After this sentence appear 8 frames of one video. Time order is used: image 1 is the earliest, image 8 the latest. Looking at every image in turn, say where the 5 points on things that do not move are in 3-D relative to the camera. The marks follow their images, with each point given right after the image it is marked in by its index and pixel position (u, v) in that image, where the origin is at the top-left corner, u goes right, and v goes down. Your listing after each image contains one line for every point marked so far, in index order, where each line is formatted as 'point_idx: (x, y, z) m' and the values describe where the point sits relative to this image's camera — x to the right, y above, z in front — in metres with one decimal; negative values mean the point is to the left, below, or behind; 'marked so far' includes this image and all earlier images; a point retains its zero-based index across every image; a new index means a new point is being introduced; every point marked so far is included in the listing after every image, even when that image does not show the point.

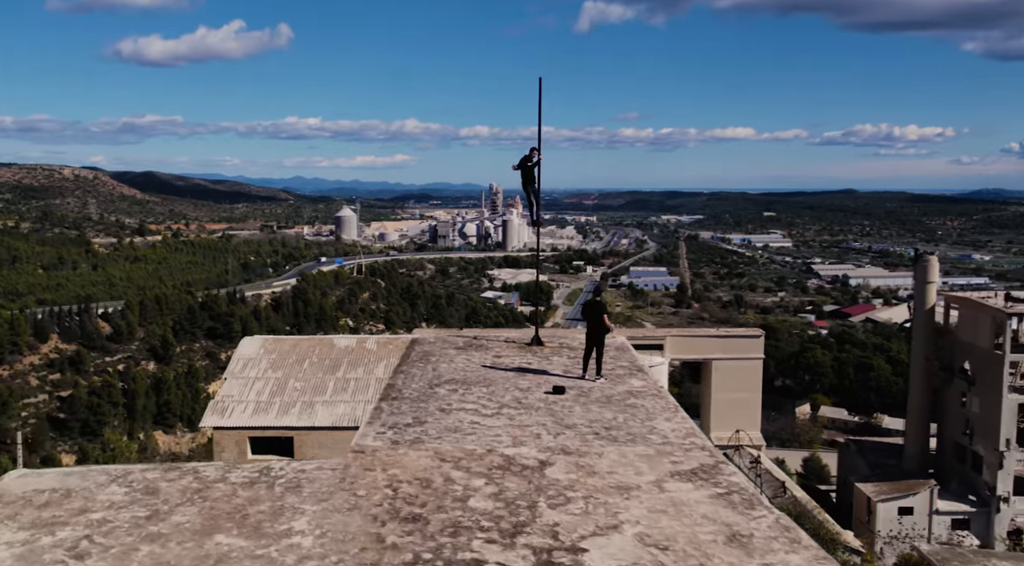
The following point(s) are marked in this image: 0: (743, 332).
0: (+4.3, -1.4, +16.7) m
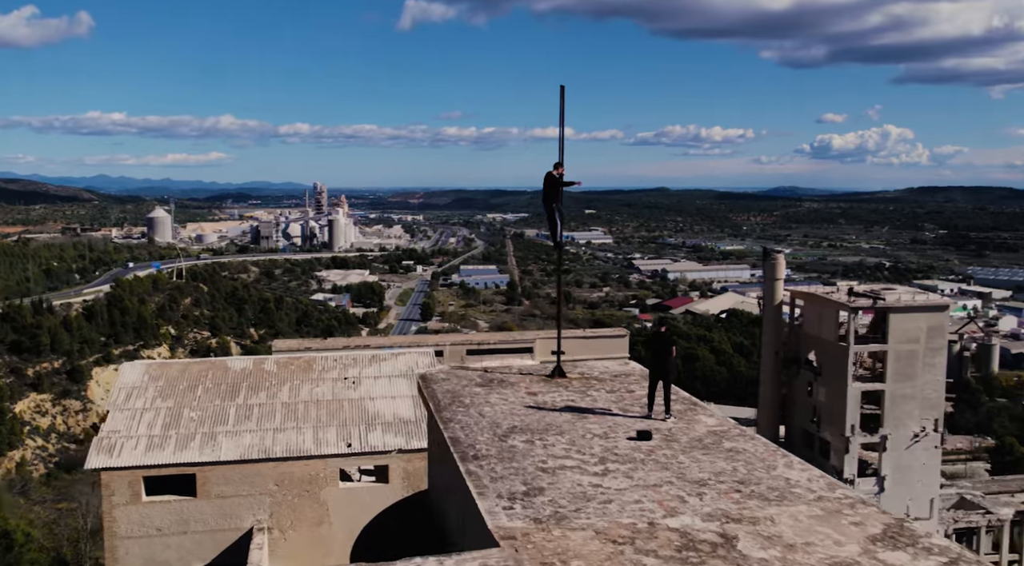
0: (+1.7, -1.4, +17.0) m
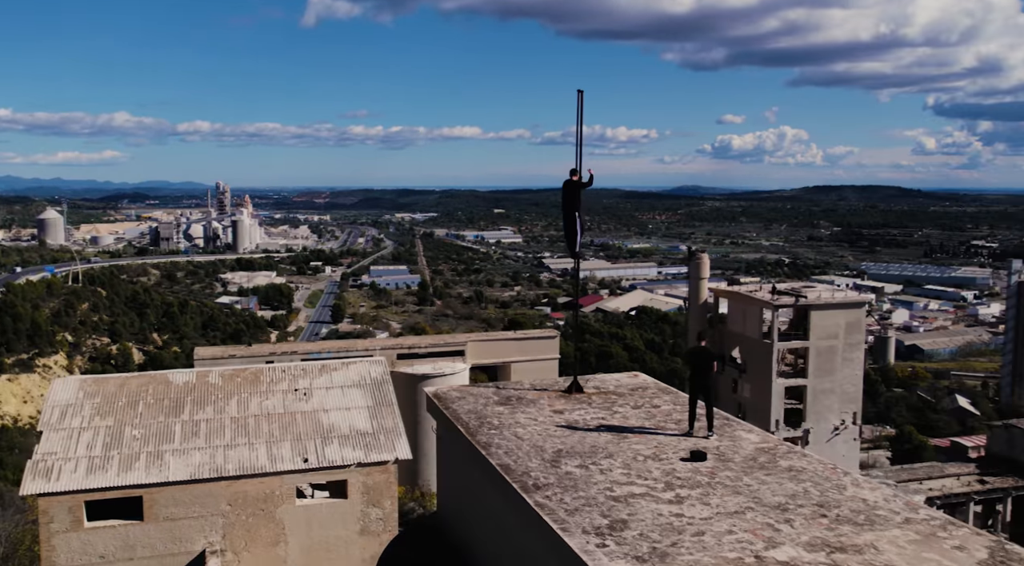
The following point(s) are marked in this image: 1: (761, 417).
0: (+0.4, -1.5, +17.0) m
1: (+5.2, -2.8, +17.3) m
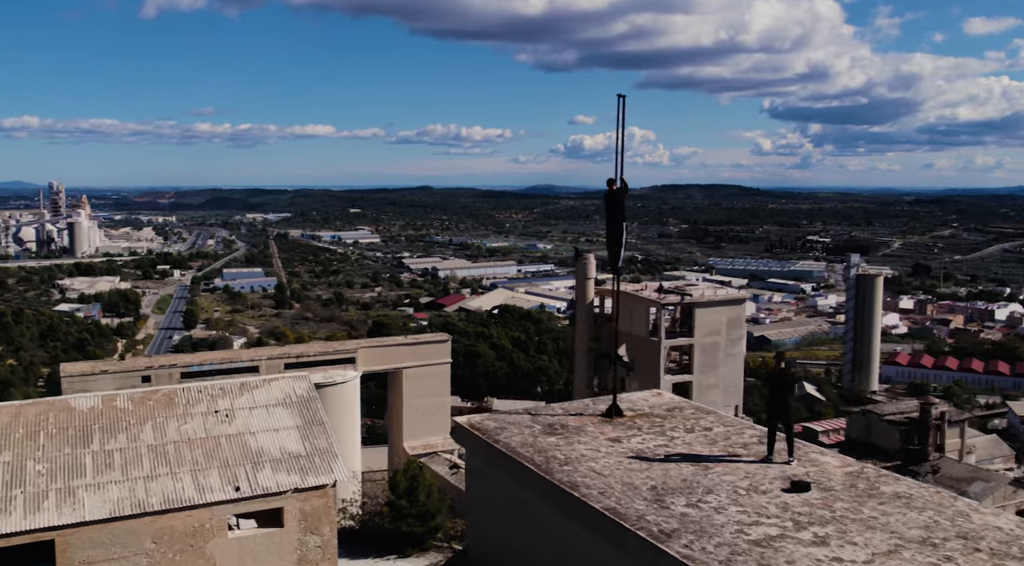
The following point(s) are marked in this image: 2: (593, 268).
0: (-1.8, -1.5, +16.7) m
1: (+3.0, -2.8, +17.8) m
2: (+1.9, +0.4, +18.9) m
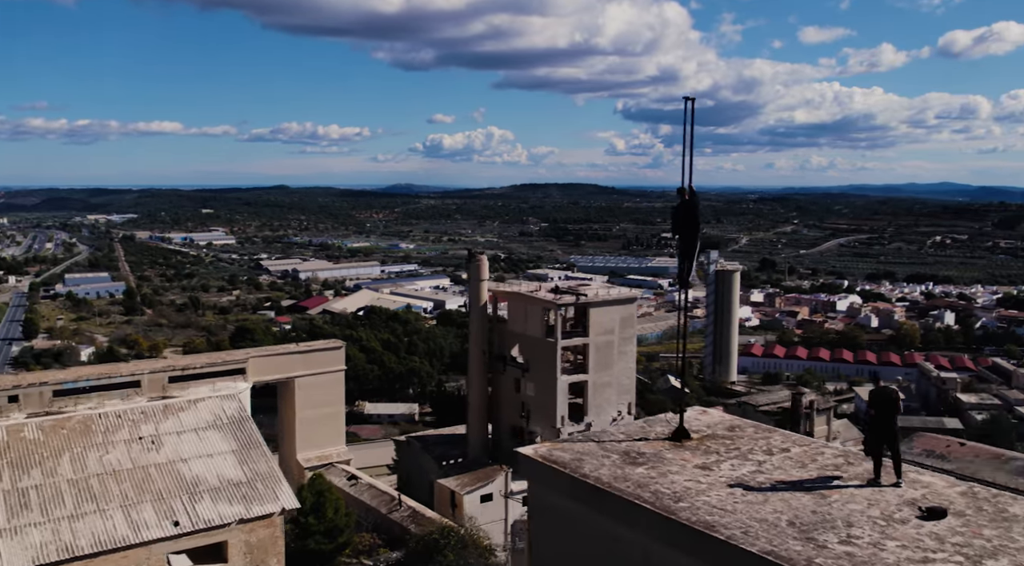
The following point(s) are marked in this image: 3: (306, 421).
0: (-3.8, -1.6, +16.0) m
1: (+0.7, -2.9, +17.9) m
2: (-0.6, +0.3, +18.8) m
3: (-4.0, -2.7, +16.2) m
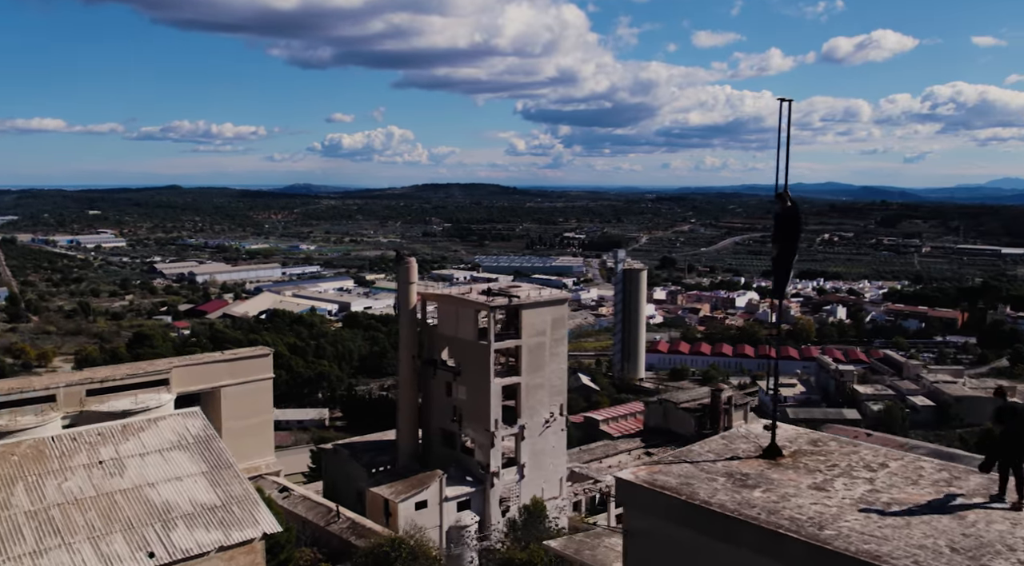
0: (-5.0, -1.8, +15.4) m
1: (-0.7, -2.9, +17.8) m
2: (-2.2, +0.2, +18.5) m
3: (-5.3, -2.8, +15.5) m
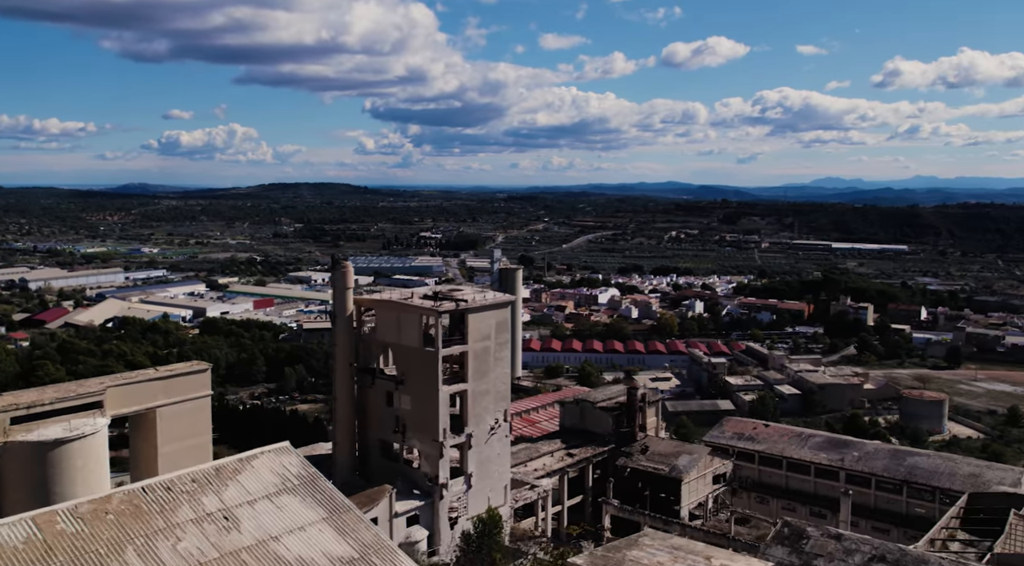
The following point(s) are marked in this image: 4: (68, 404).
0: (-5.6, -1.9, +14.0) m
1: (-1.8, -3.0, +17.1) m
2: (-3.4, +0.1, +17.6) m
3: (-5.9, -3.0, +14.0) m
4: (-6.7, -1.9, +12.4) m
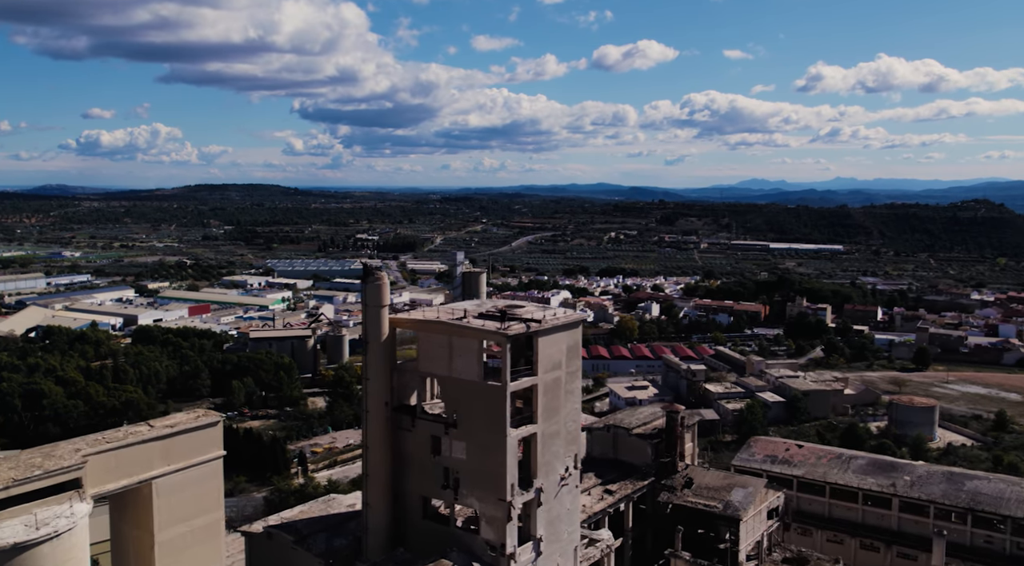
0: (-4.0, -2.2, +10.1) m
1: (-0.4, -3.3, +13.5) m
2: (-2.1, -0.2, +13.8) m
3: (-4.2, -3.3, +10.1) m
4: (-5.0, -2.1, +8.4) m
